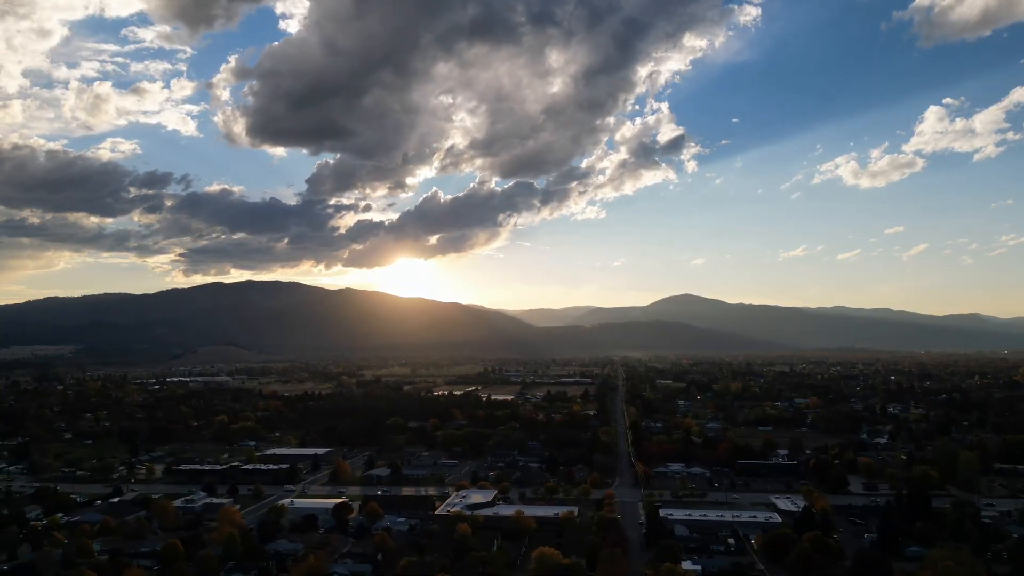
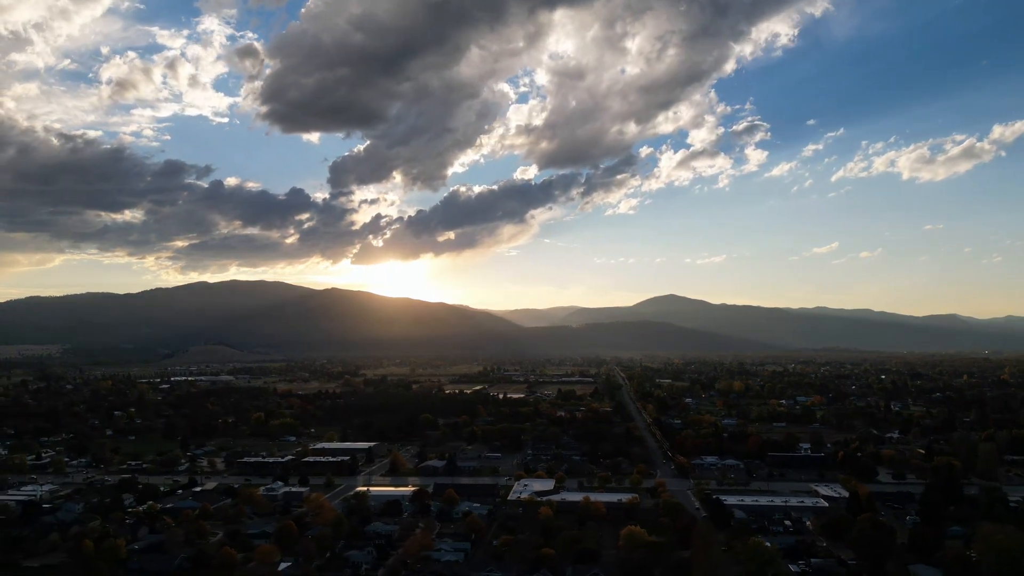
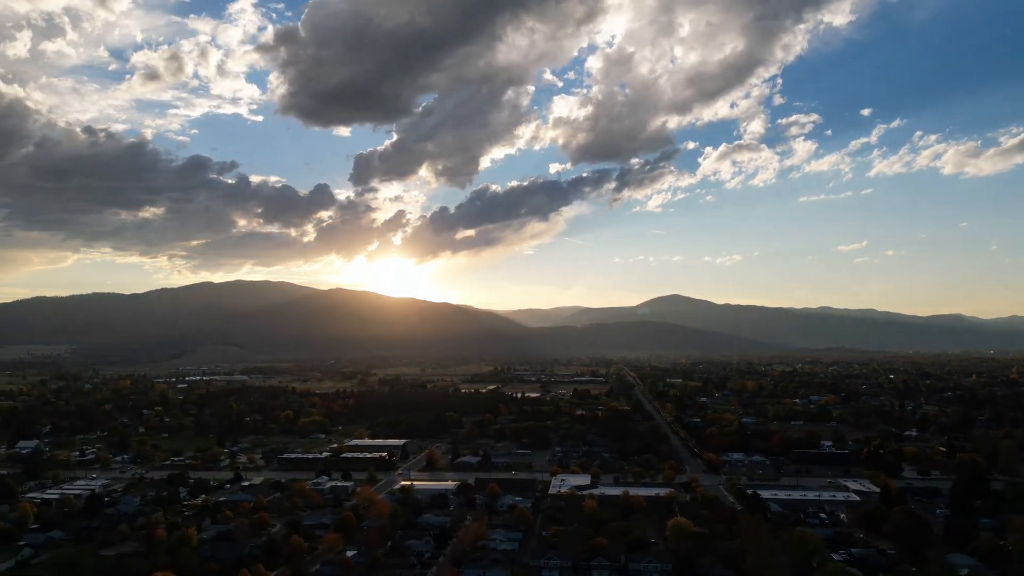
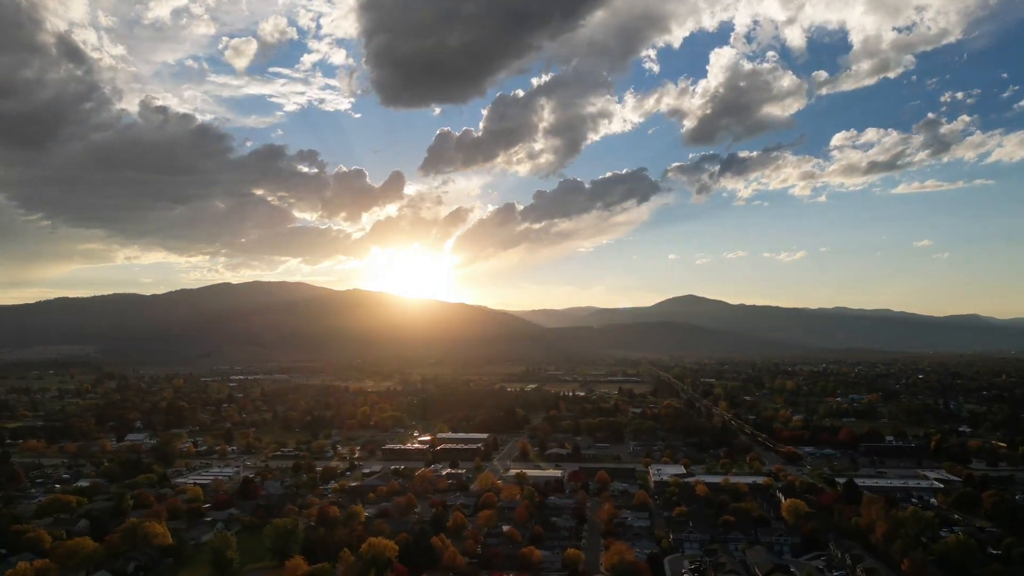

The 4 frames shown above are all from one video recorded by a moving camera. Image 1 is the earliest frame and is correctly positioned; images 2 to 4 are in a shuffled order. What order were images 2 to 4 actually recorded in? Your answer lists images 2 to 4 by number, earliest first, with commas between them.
2, 3, 4
